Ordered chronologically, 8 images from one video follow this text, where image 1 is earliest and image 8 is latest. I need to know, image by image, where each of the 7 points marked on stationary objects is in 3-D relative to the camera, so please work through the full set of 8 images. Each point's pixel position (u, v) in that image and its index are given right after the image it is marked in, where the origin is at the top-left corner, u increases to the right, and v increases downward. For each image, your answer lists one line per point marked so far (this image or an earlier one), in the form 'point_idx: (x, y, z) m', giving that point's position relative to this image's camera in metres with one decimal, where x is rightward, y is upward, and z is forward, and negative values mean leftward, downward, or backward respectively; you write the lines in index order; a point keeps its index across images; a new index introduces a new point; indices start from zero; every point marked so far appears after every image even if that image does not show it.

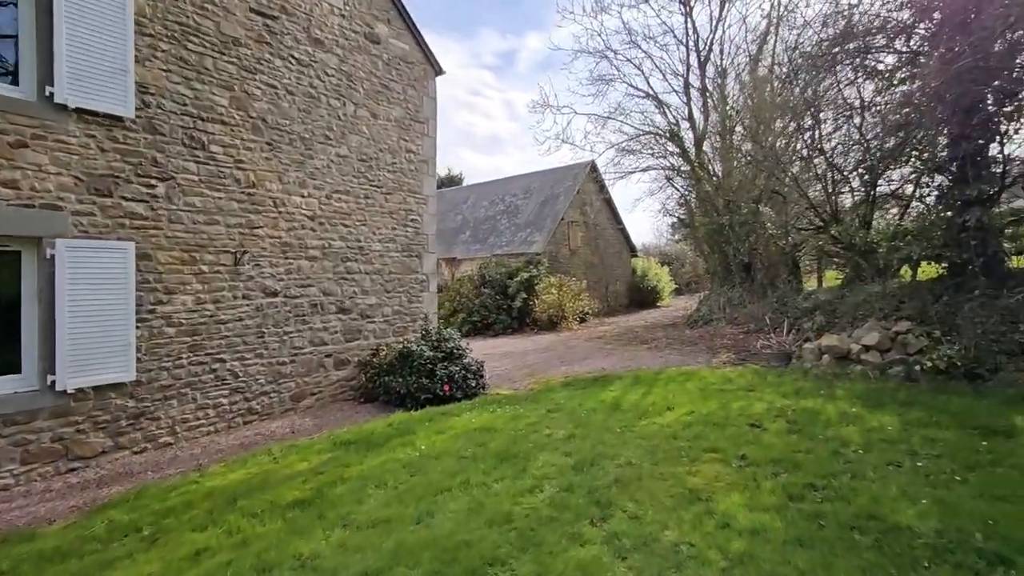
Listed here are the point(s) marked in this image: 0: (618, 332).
0: (+3.0, -1.2, +14.3) m
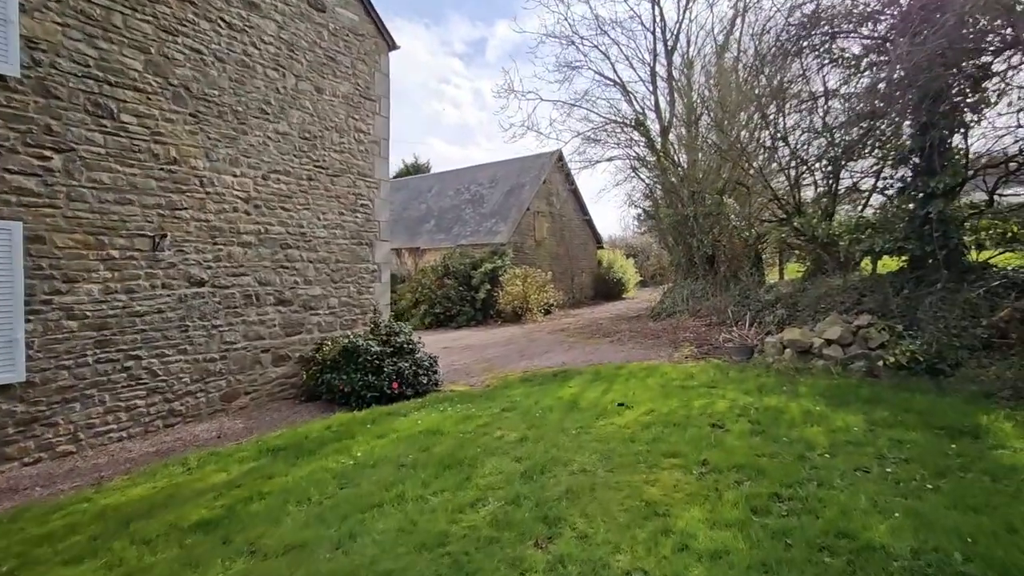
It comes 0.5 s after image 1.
0: (+1.9, -1.0, +14.1) m
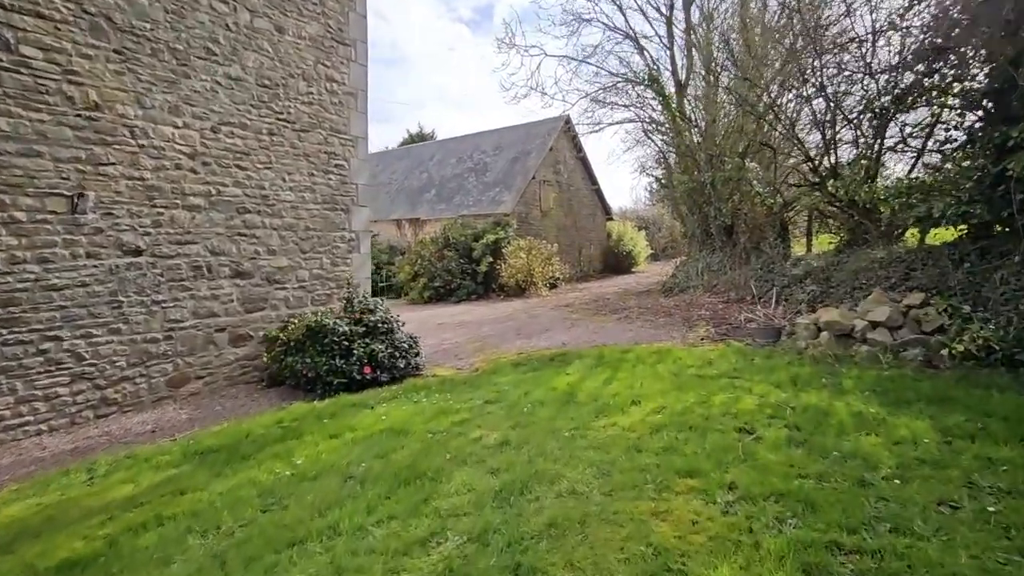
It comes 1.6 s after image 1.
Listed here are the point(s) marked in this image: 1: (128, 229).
0: (+2.0, -0.3, +13.2) m
1: (-3.7, +0.6, +4.9) m
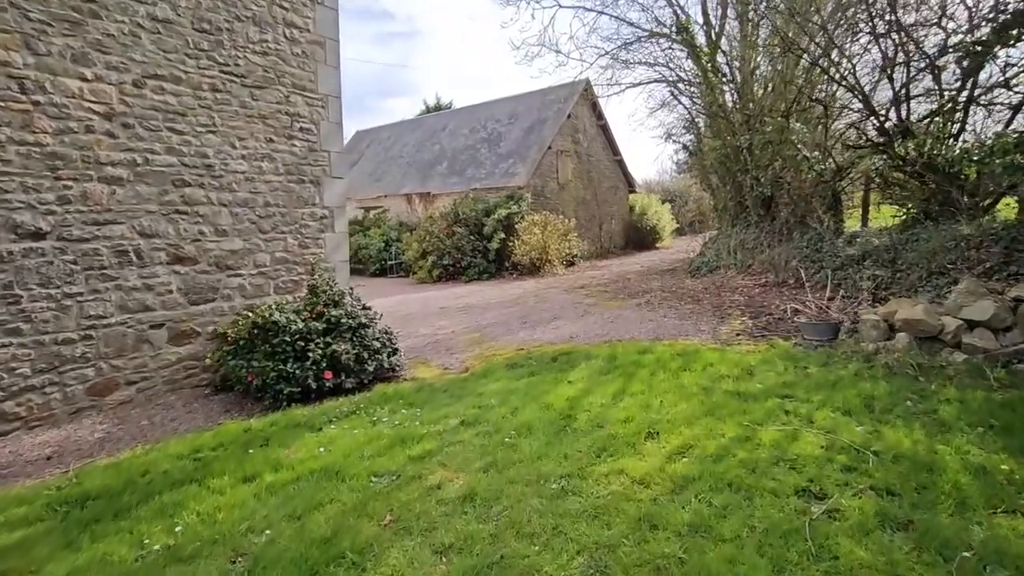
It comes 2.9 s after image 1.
0: (+2.2, +0.2, +12.0) m
1: (-3.8, +0.6, +4.0) m
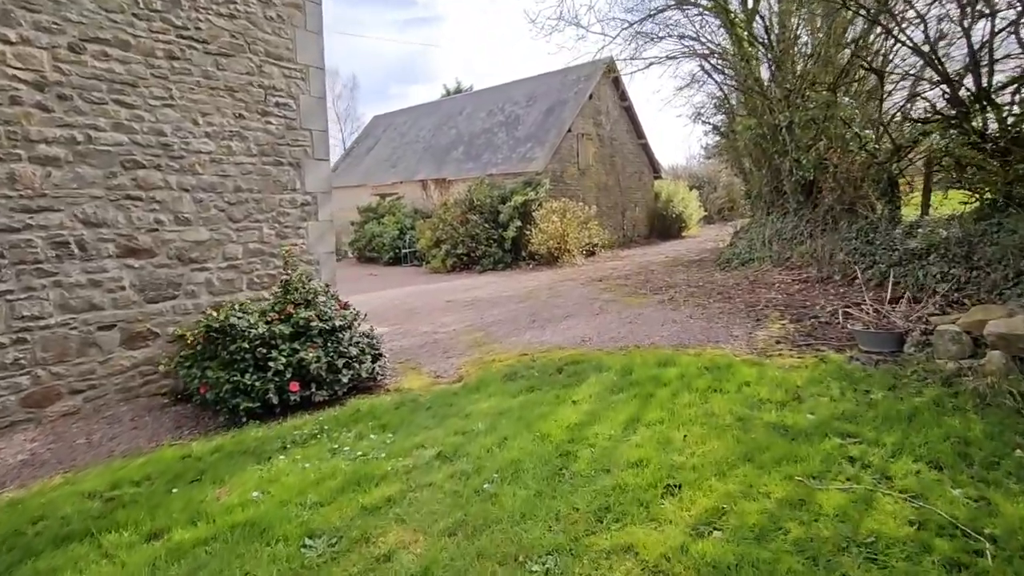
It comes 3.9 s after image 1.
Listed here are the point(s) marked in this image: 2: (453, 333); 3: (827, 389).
0: (+2.5, +0.4, +11.2) m
1: (-3.8, +0.6, +3.4) m
2: (-0.8, -0.6, +6.7) m
3: (+2.1, -0.7, +3.4) m
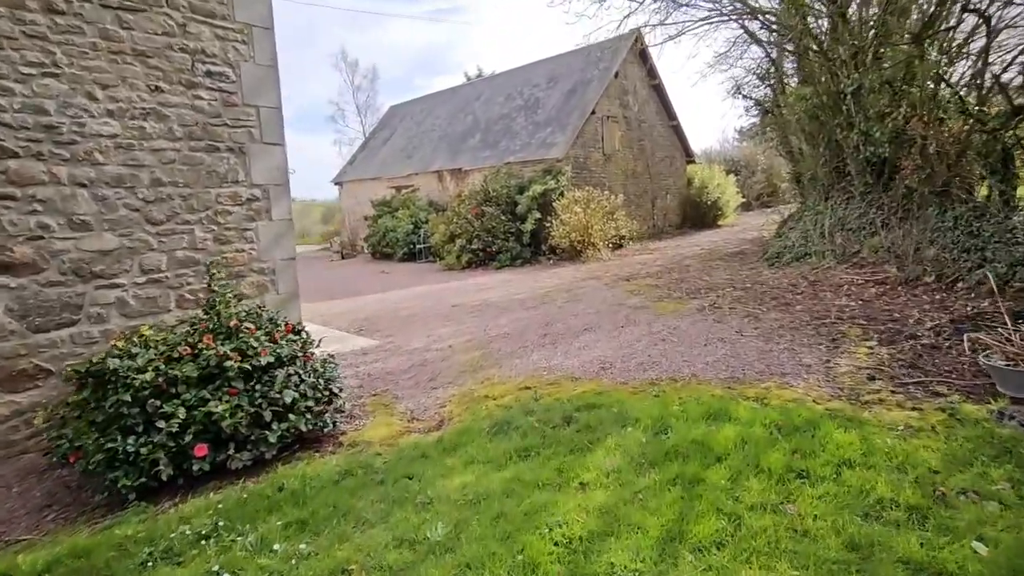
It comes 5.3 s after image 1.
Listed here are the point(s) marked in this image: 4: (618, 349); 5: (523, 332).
0: (+2.8, +0.4, +9.9) m
1: (-4.0, +0.5, +2.4) m
2: (-0.7, -0.7, +5.6) m
3: (+2.0, -0.8, +2.1) m
4: (+1.0, -0.6, +4.8) m
5: (+0.1, -0.5, +6.0) m
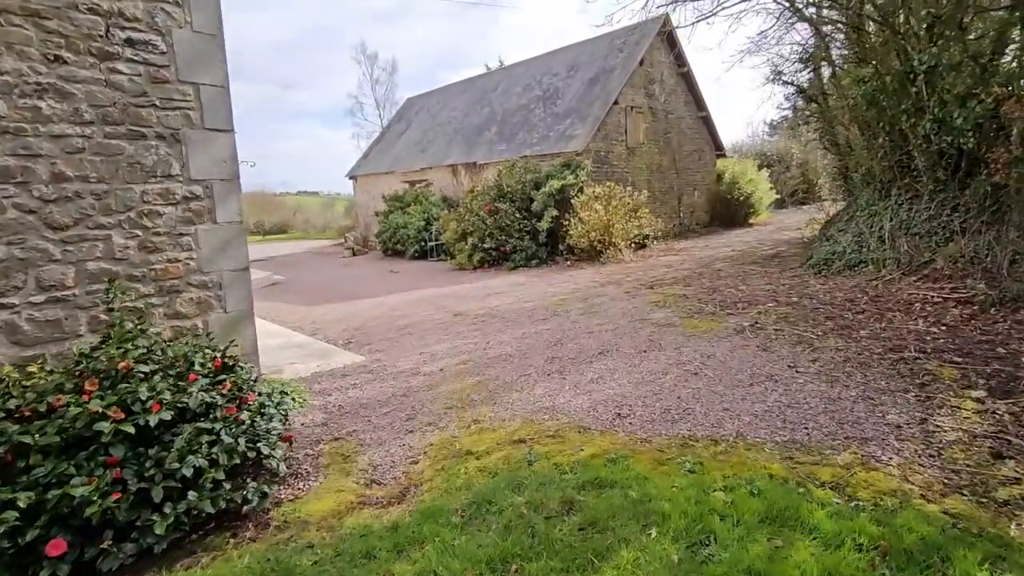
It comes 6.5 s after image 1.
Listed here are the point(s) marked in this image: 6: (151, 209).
0: (+3.0, +0.3, +8.9) m
1: (-4.1, +0.3, +1.7) m
2: (-0.7, -0.8, +4.8) m
3: (+1.8, -1.0, +1.2) m
4: (+1.0, -0.7, +3.8) m
5: (+0.1, -0.7, +5.1) m
6: (-2.4, +0.5, +3.4) m
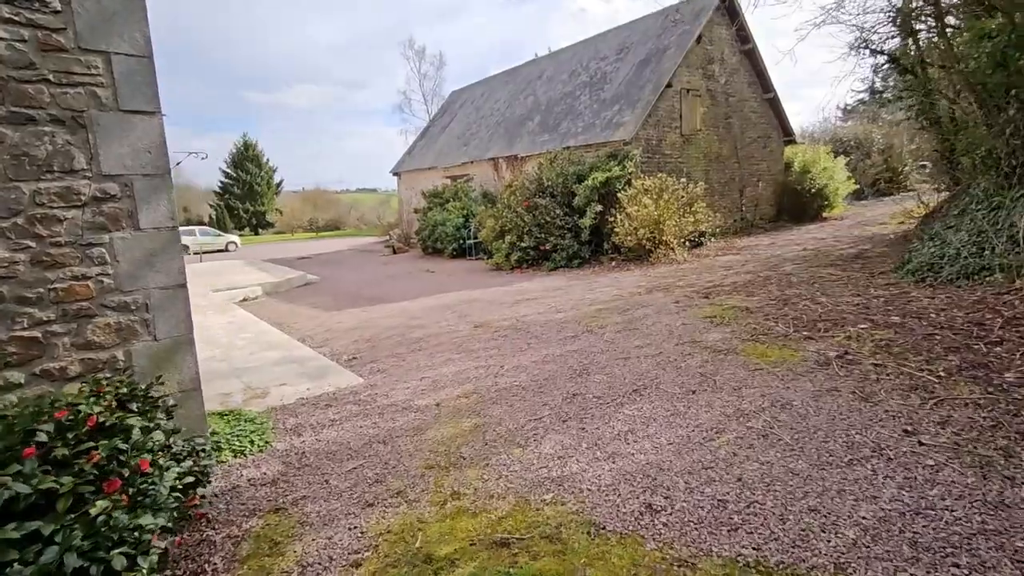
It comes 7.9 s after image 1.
0: (+3.5, +0.1, +7.5) m
1: (-4.3, +0.2, +1.2) m
2: (-0.6, -1.0, +3.9) m
3: (+1.5, -1.2, 0.0) m
4: (+0.9, -0.9, +2.8) m
5: (+0.2, -0.8, +4.1) m
6: (-2.5, +0.4, +2.7) m
